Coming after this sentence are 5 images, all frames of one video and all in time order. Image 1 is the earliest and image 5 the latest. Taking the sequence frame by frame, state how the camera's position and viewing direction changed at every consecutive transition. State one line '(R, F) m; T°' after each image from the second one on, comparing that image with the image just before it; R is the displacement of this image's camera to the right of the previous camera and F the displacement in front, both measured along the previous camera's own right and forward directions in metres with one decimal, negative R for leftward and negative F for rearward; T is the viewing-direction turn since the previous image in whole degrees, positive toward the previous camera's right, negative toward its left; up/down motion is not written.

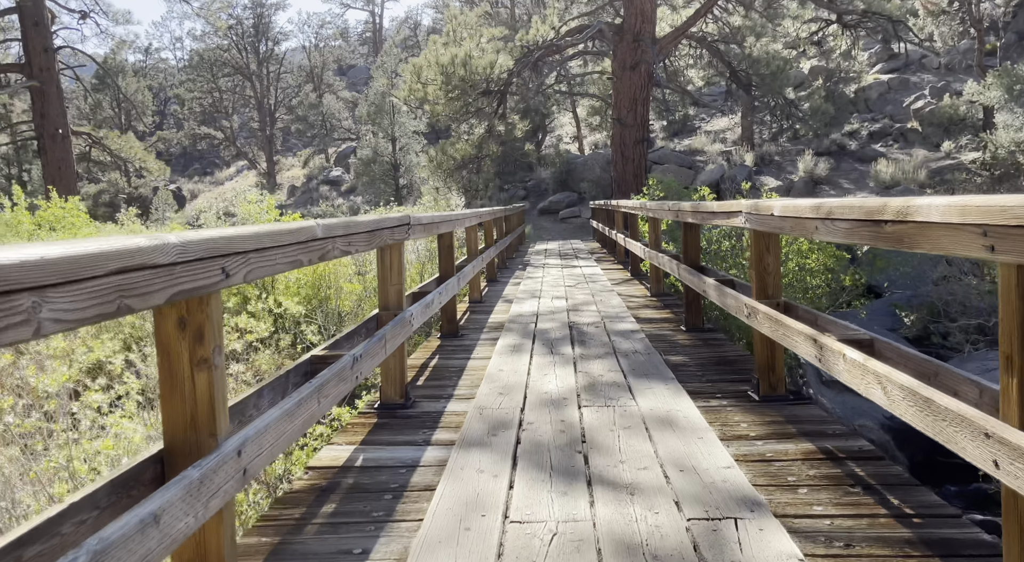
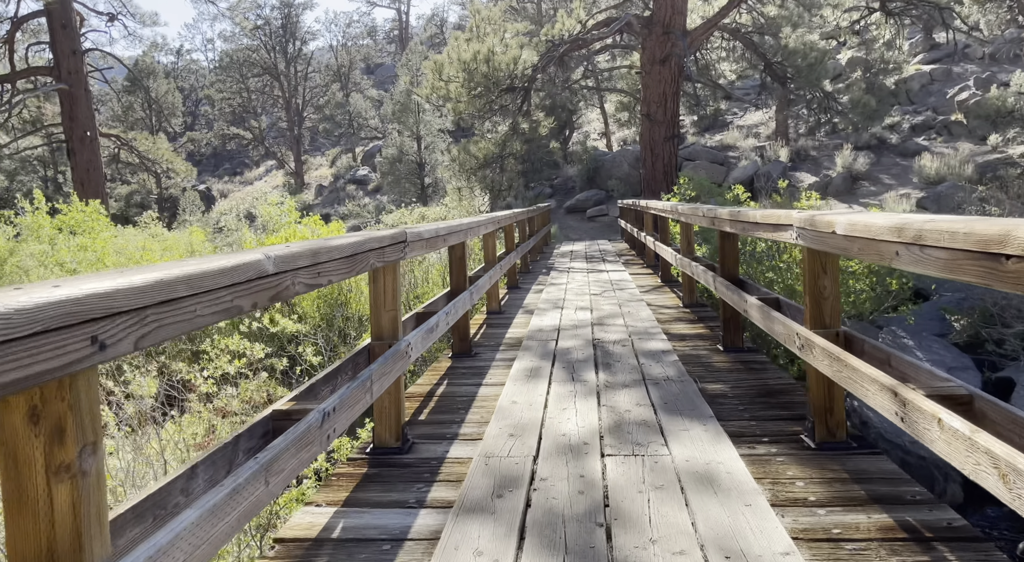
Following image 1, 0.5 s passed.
(0.0, +0.3) m; -3°
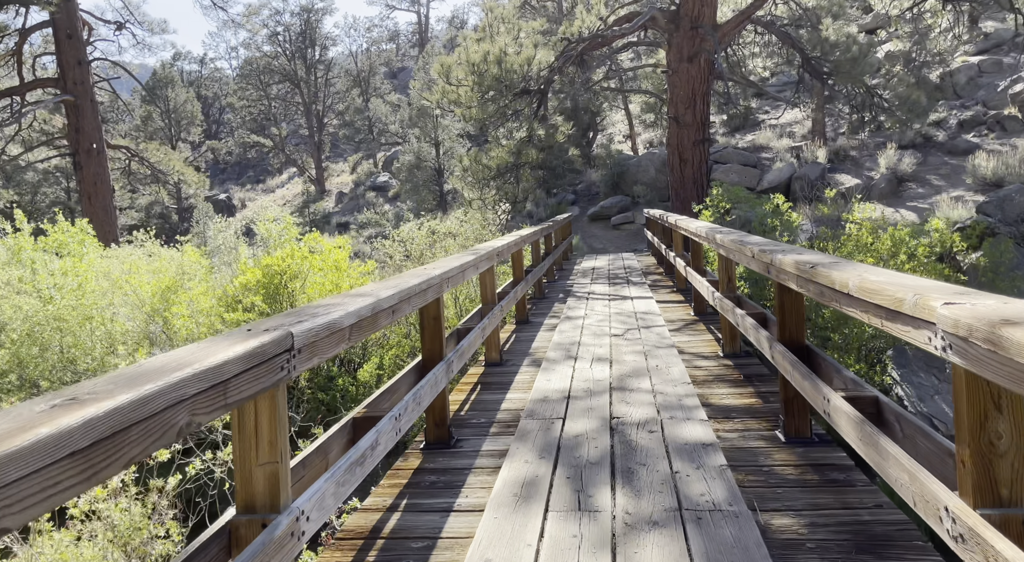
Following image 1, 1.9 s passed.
(+0.1, +0.7) m; -2°
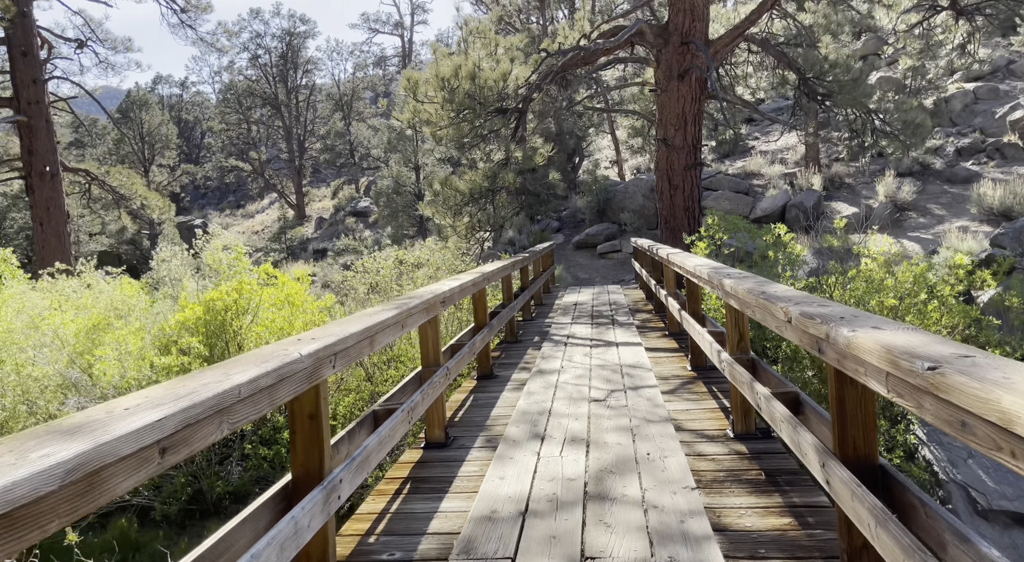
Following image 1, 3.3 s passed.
(+0.2, +0.8) m; +1°
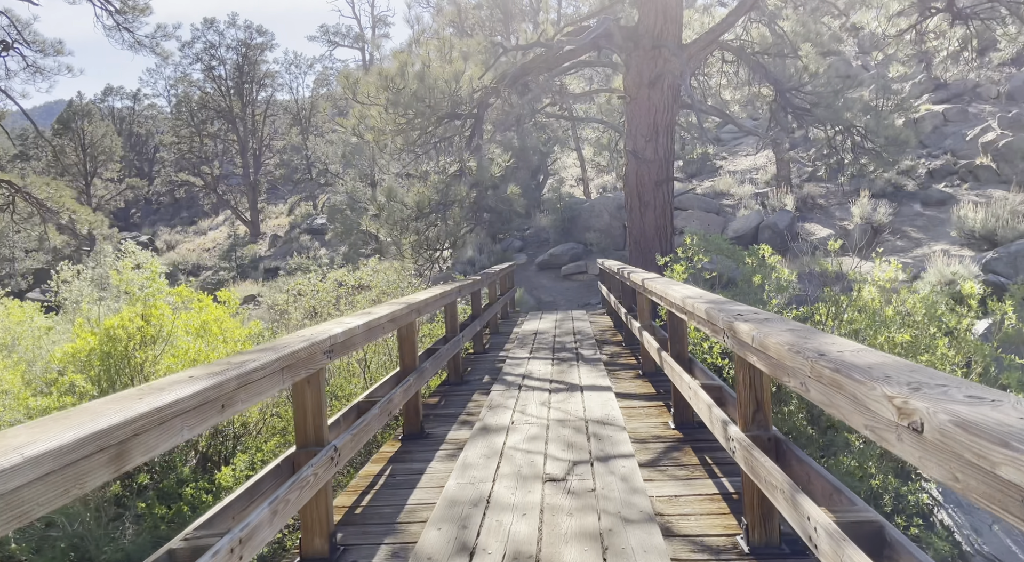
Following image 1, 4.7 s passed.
(+0.1, +0.8) m; +3°
